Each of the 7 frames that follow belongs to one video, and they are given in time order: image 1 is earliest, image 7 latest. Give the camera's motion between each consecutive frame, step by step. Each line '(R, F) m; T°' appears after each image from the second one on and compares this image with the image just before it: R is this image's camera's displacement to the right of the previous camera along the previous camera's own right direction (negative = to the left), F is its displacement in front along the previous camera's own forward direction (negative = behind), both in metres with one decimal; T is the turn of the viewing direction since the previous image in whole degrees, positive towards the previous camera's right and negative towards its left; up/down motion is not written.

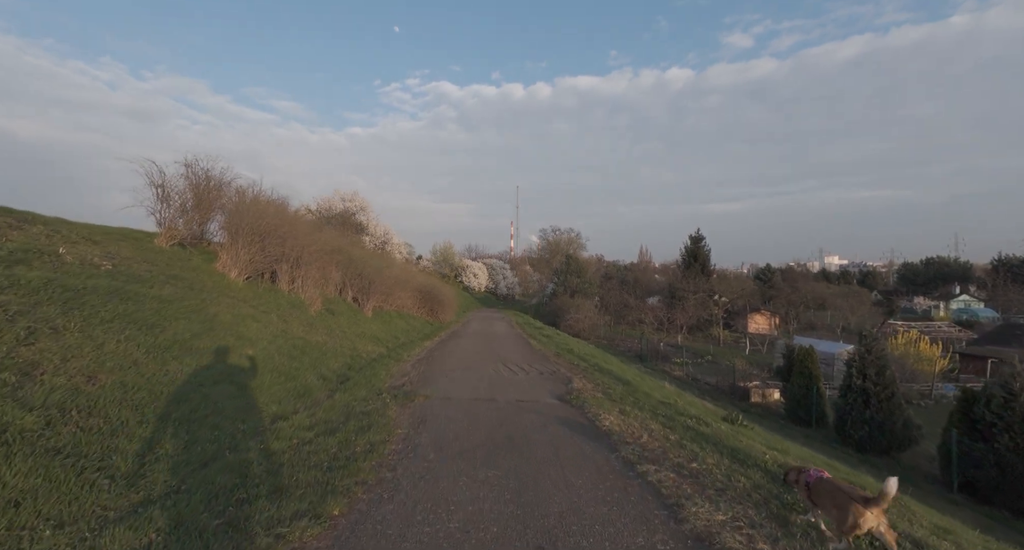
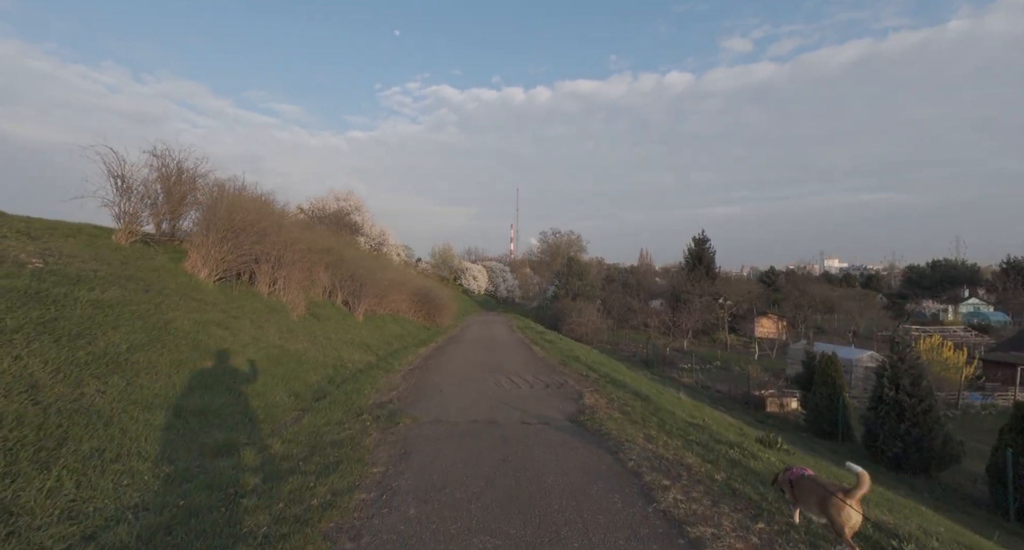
(-0.1, +1.3) m; 0°
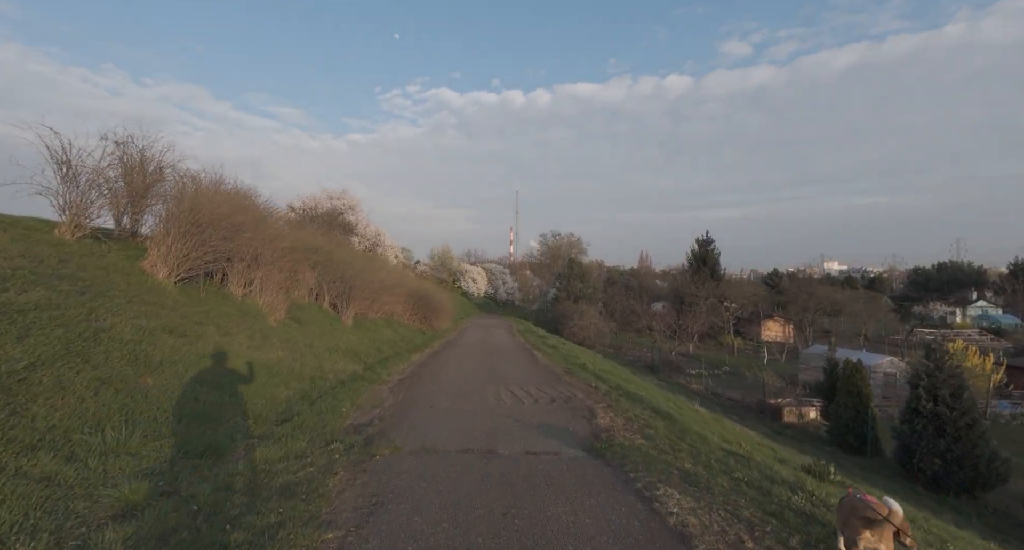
(0.0, +1.3) m; 0°
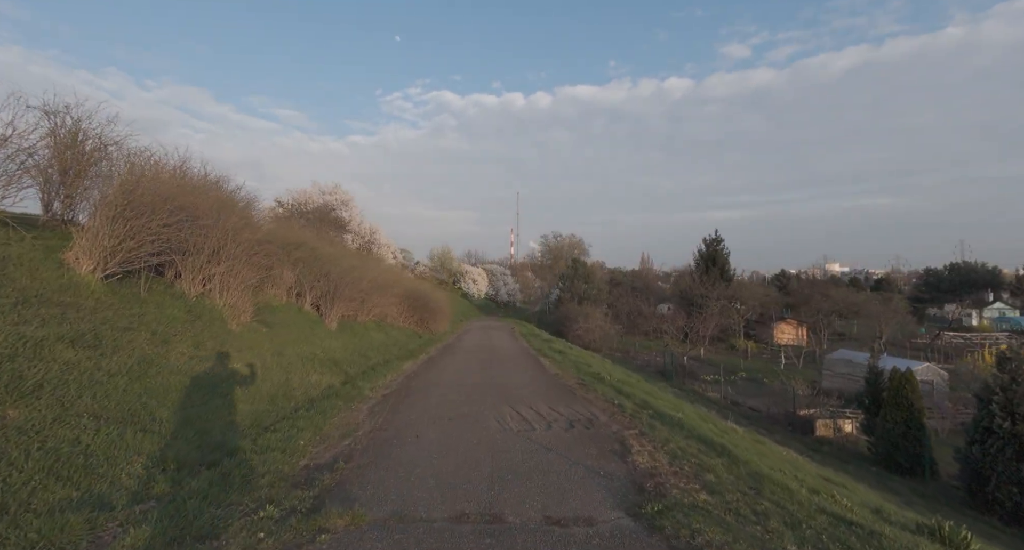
(-0.1, +1.8) m; 0°
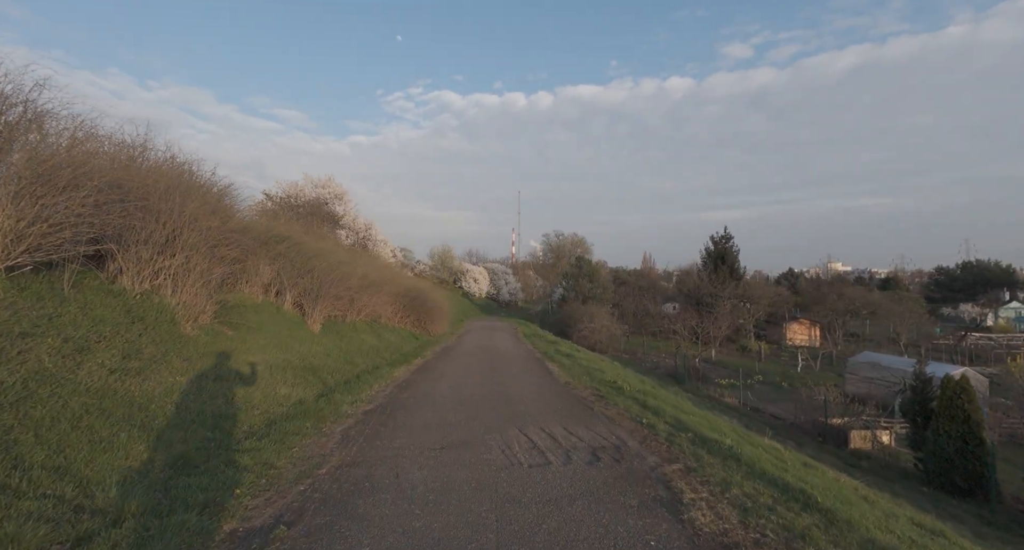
(-0.1, +1.6) m; 0°
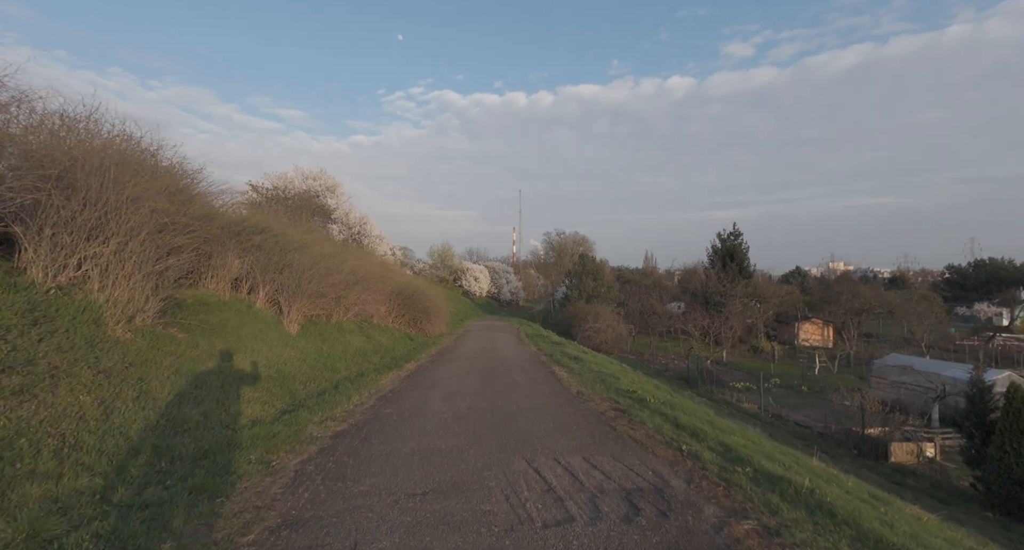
(-0.1, +1.6) m; 0°
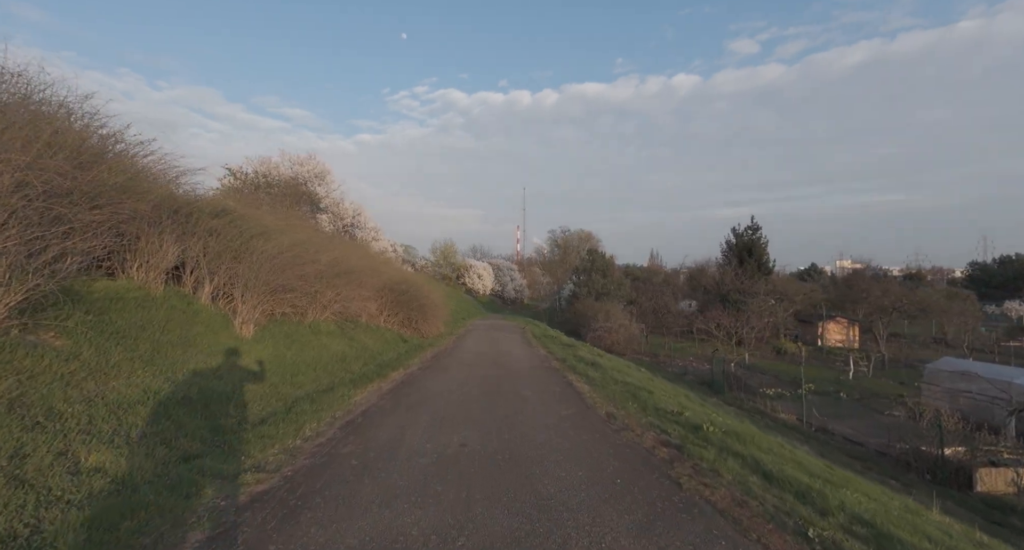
(-0.1, +2.4) m; 0°
